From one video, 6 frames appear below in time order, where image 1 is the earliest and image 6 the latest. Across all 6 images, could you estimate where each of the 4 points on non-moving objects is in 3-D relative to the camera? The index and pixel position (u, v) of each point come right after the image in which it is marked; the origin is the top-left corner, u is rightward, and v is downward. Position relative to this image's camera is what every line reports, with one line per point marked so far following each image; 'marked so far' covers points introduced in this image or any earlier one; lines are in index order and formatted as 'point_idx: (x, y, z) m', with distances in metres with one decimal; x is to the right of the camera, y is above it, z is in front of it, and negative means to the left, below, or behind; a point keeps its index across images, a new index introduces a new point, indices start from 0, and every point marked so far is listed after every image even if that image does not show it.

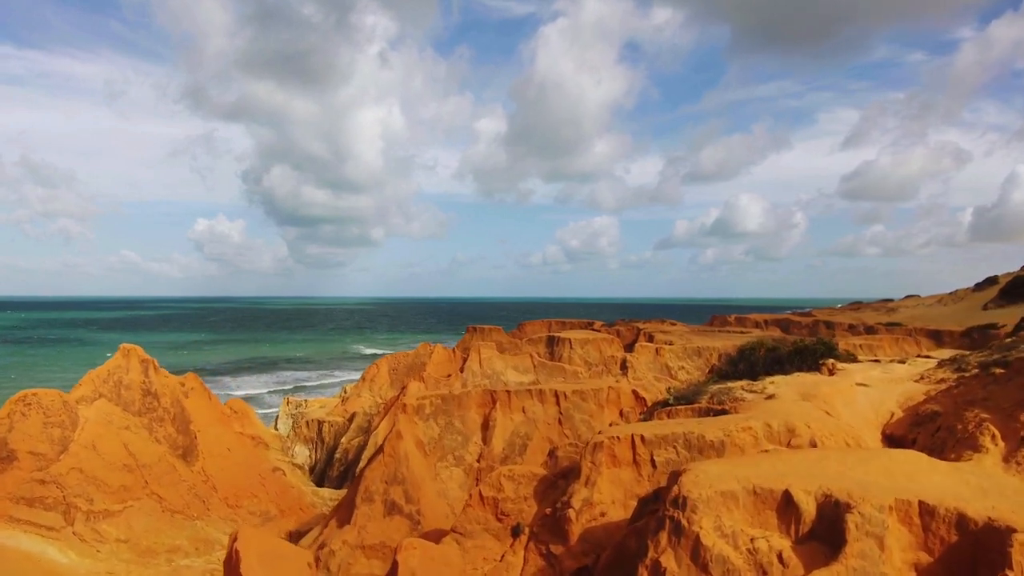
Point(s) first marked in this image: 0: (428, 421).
0: (-1.8, -2.8, +13.0) m
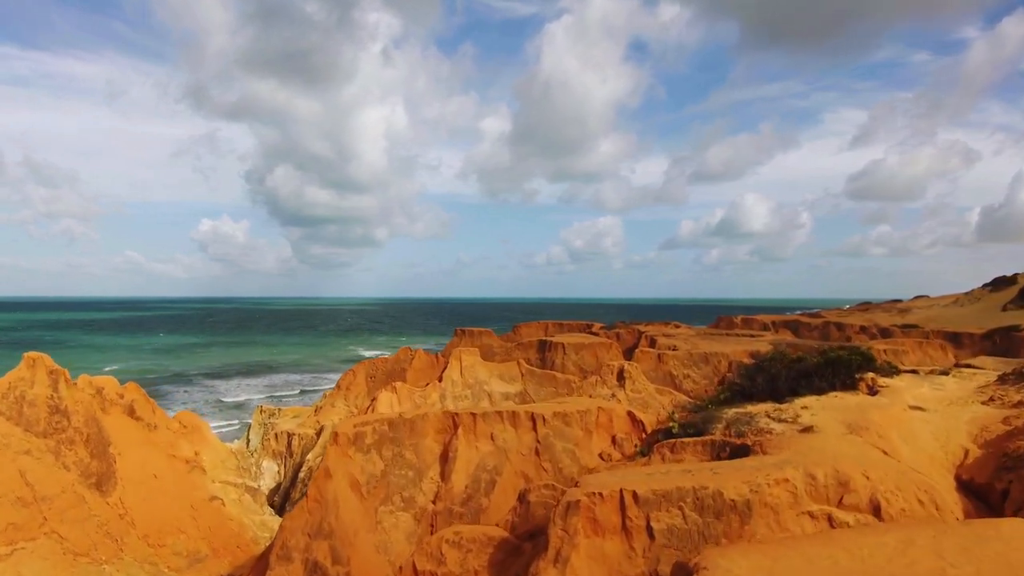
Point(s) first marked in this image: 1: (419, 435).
0: (-2.4, -2.8, +10.4) m
1: (-1.6, -2.6, +10.8) m
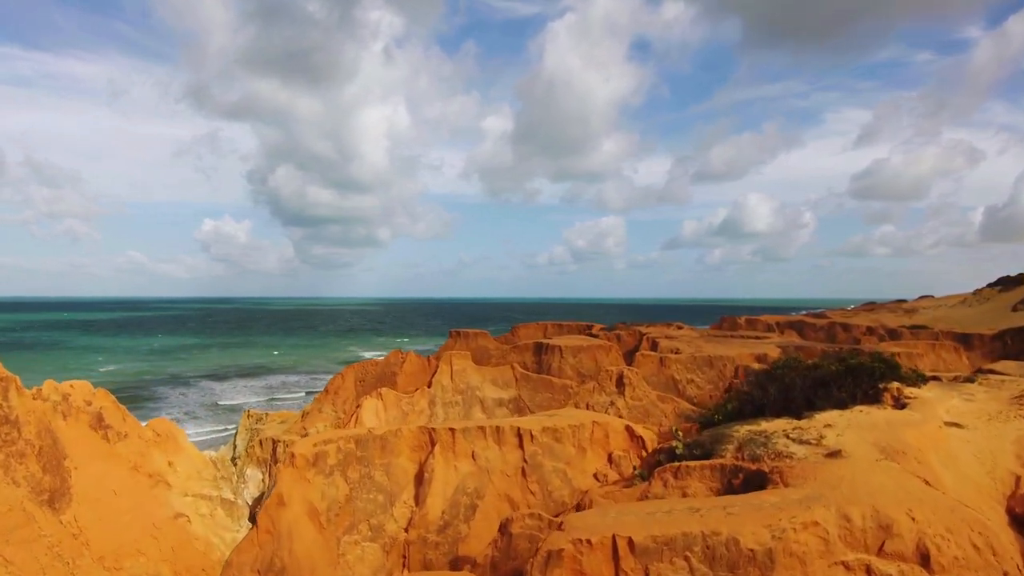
0: (-2.6, -2.8, +9.3) m
1: (-1.9, -2.6, +9.7) m
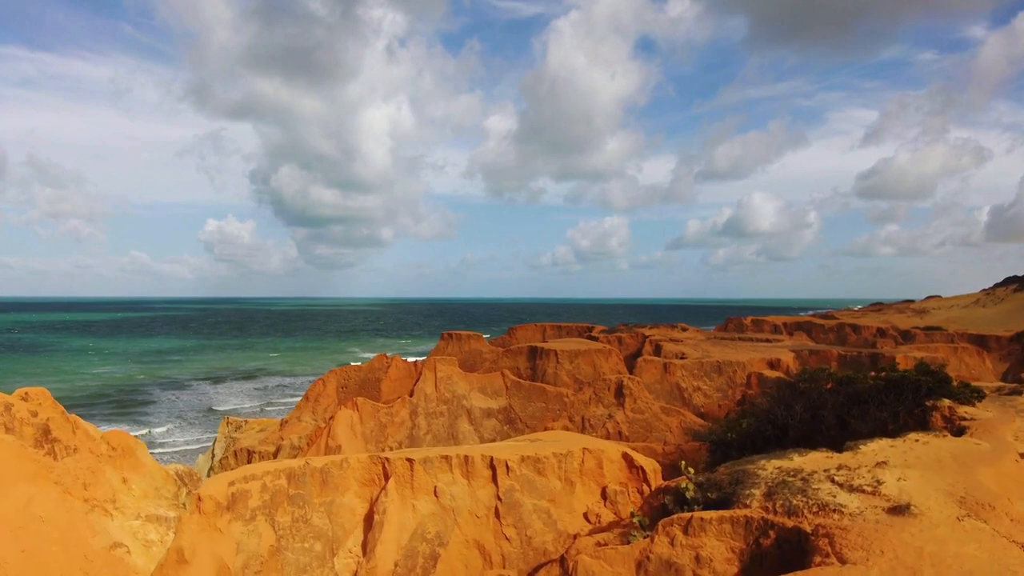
0: (-3.0, -2.8, +7.5) m
1: (-2.2, -2.6, +7.9) m
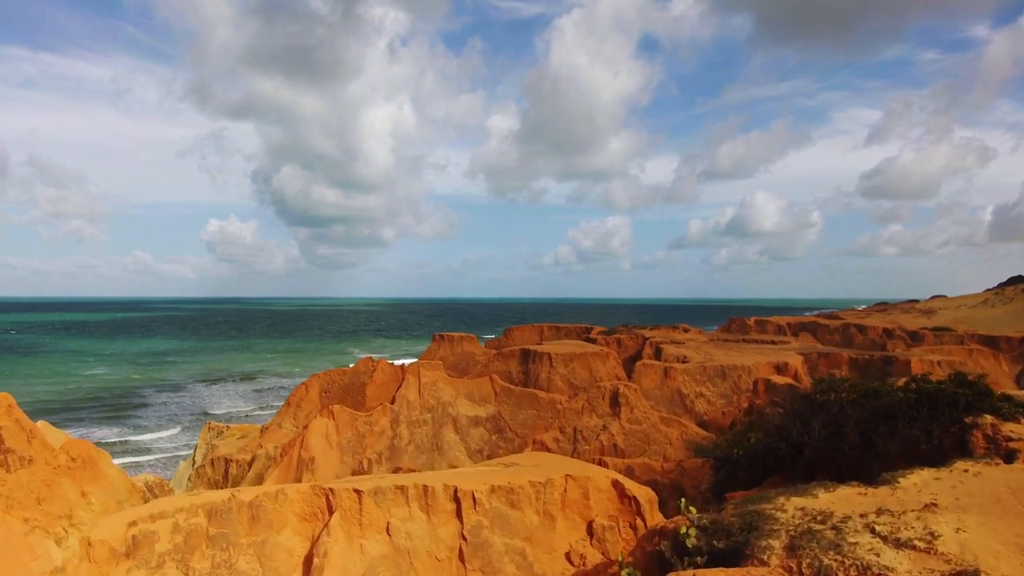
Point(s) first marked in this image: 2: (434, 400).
0: (-3.3, -2.7, +6.3) m
1: (-2.6, -2.6, +6.7) m
2: (-2.2, -3.2, +17.4) m
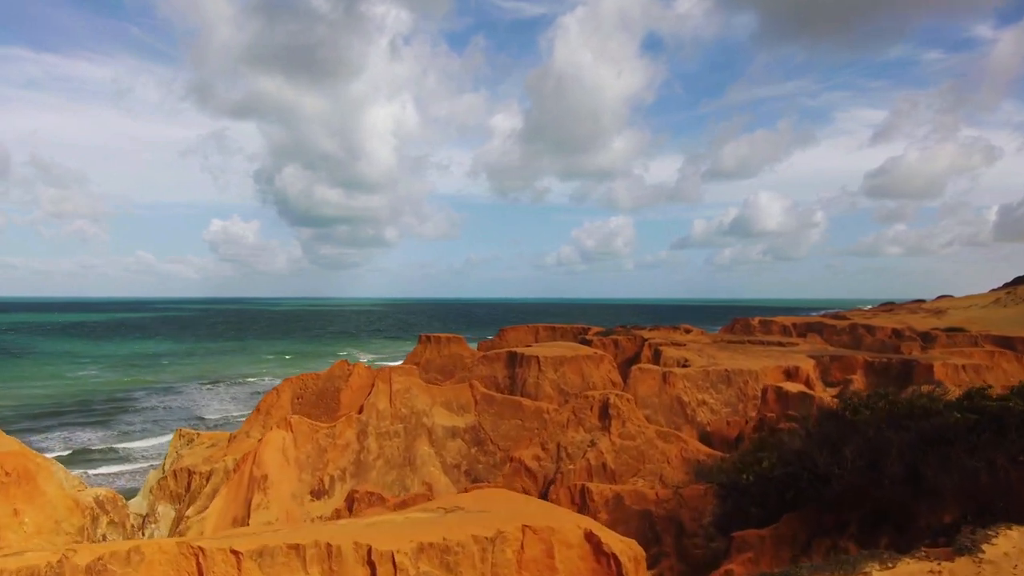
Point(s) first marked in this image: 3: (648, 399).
0: (-3.9, -2.7, +4.6) m
1: (-3.1, -2.5, +5.0) m
2: (-2.7, -3.1, +15.6) m
3: (+3.6, -2.9, +16.2) m
